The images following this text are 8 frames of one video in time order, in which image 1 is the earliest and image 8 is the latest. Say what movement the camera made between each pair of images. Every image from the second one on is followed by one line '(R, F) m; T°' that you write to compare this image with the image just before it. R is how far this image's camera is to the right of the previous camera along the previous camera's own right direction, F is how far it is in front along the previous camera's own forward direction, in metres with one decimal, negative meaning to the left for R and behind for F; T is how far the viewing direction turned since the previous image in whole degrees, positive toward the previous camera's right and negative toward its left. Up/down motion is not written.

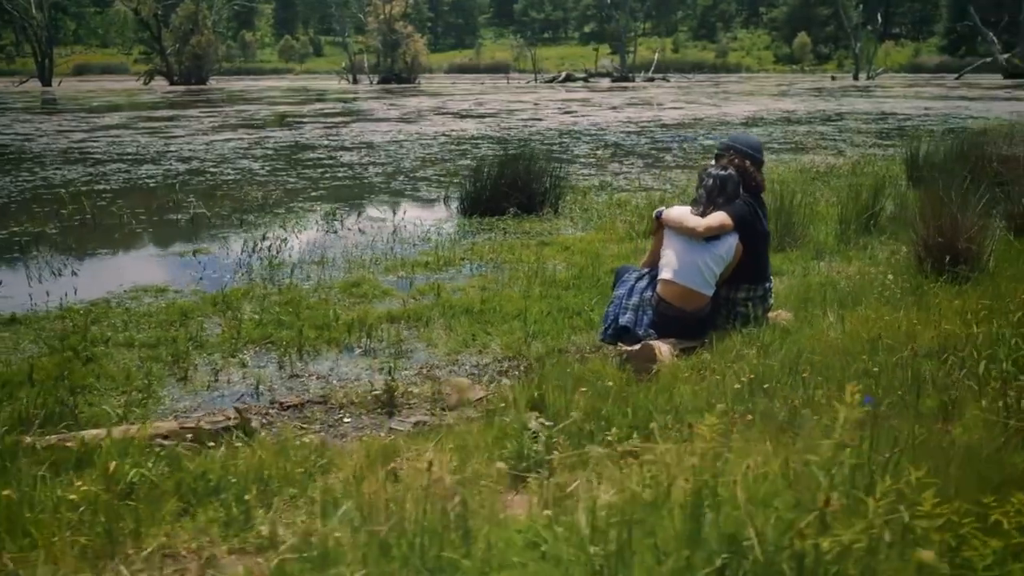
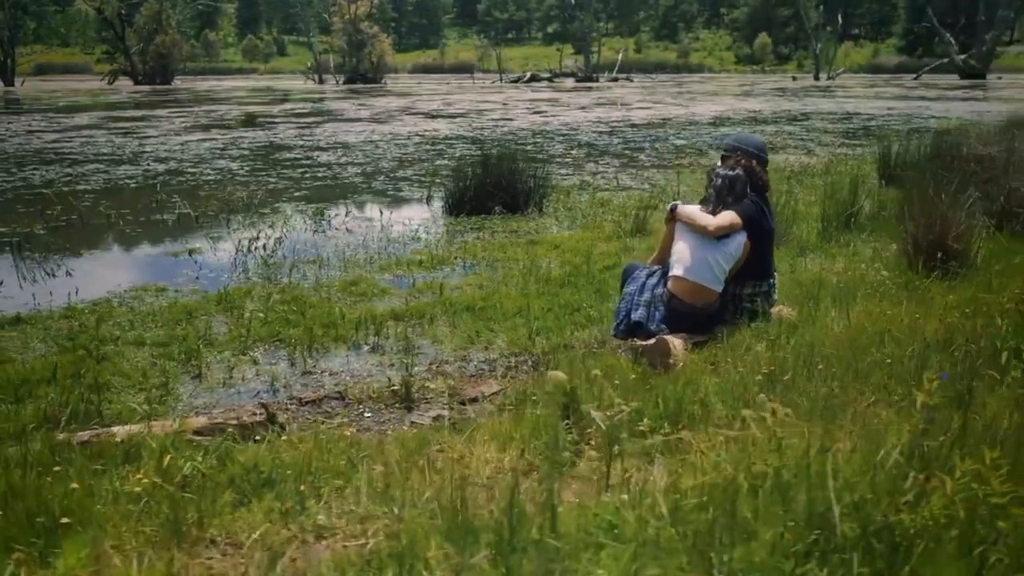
(-0.3, -0.1) m; +2°
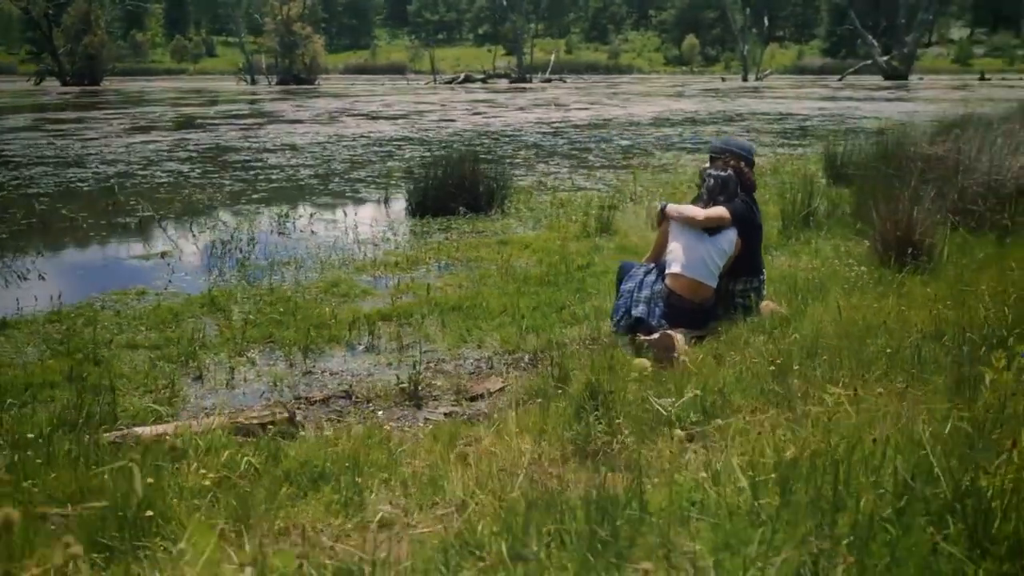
(-0.4, -0.2) m; +4°
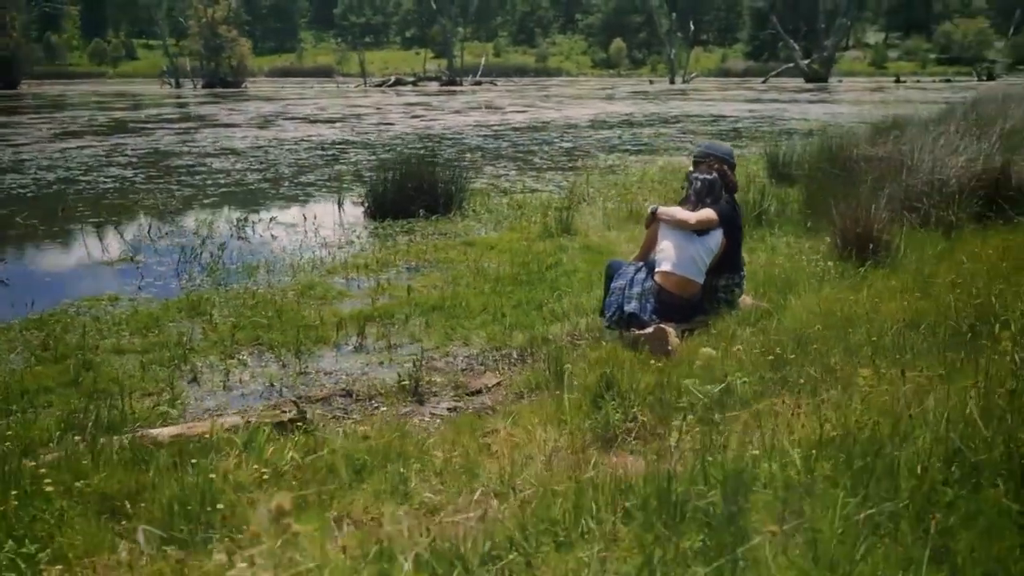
(-0.3, -0.2) m; +4°
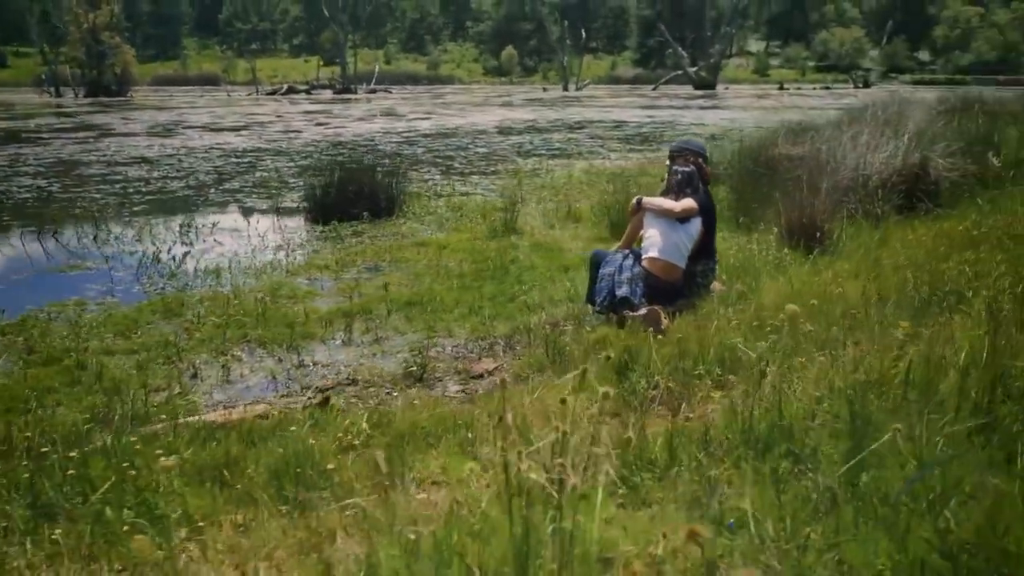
(-0.6, -0.3) m; +6°
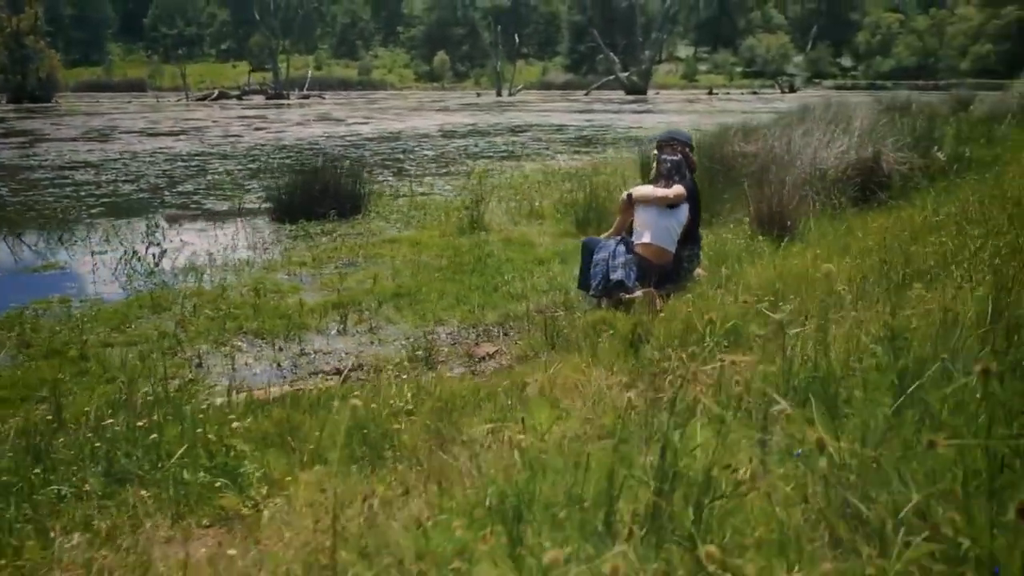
(-0.4, -0.2) m; +4°
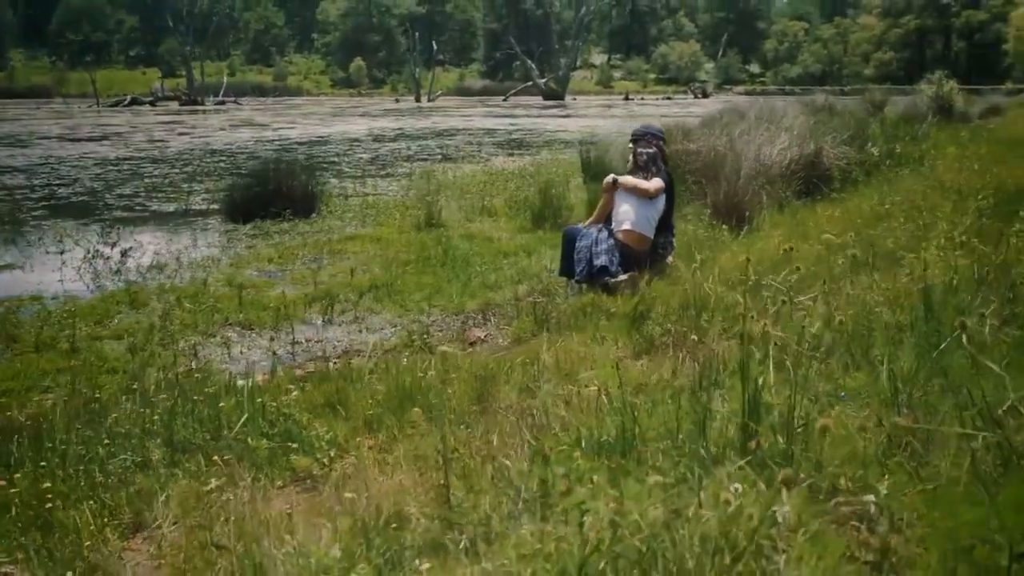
(-0.4, -0.2) m; +5°
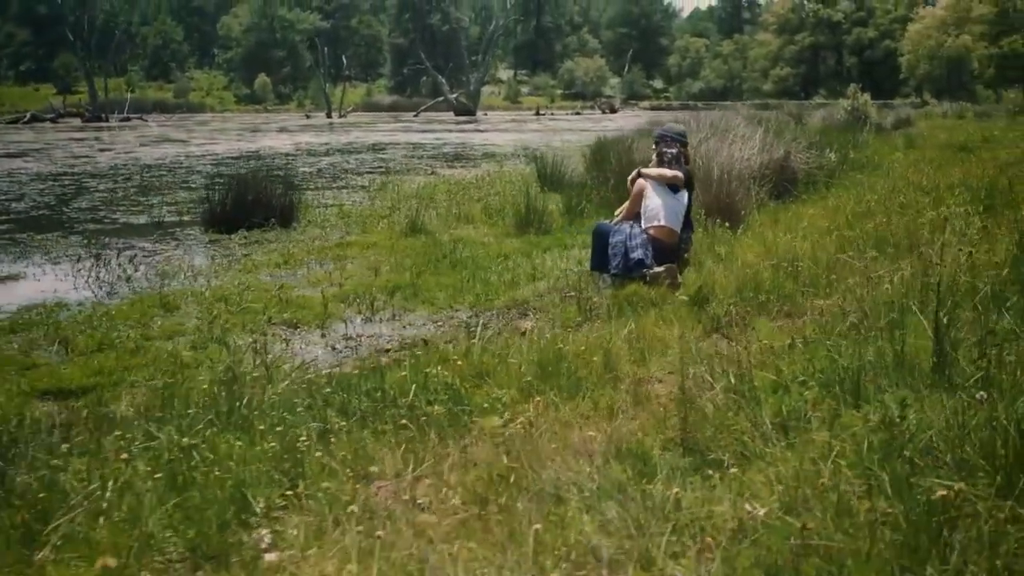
(-0.9, -0.4) m; +5°
